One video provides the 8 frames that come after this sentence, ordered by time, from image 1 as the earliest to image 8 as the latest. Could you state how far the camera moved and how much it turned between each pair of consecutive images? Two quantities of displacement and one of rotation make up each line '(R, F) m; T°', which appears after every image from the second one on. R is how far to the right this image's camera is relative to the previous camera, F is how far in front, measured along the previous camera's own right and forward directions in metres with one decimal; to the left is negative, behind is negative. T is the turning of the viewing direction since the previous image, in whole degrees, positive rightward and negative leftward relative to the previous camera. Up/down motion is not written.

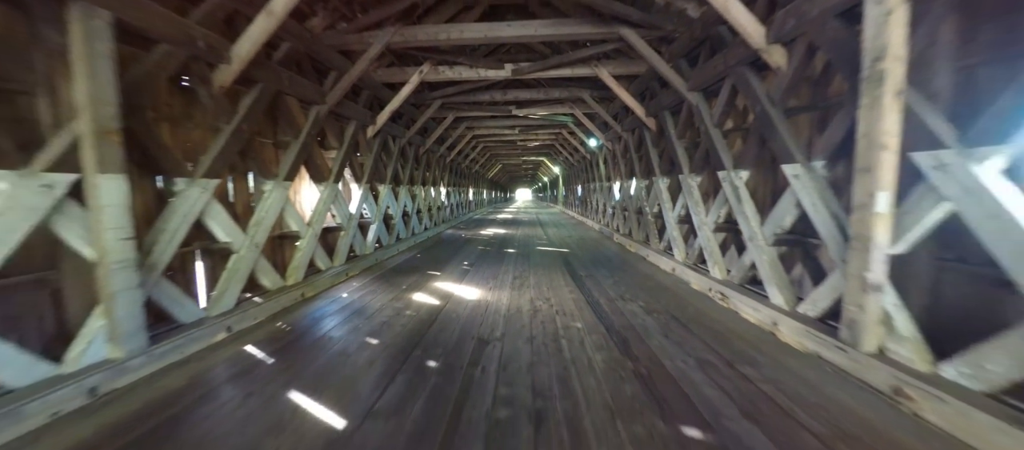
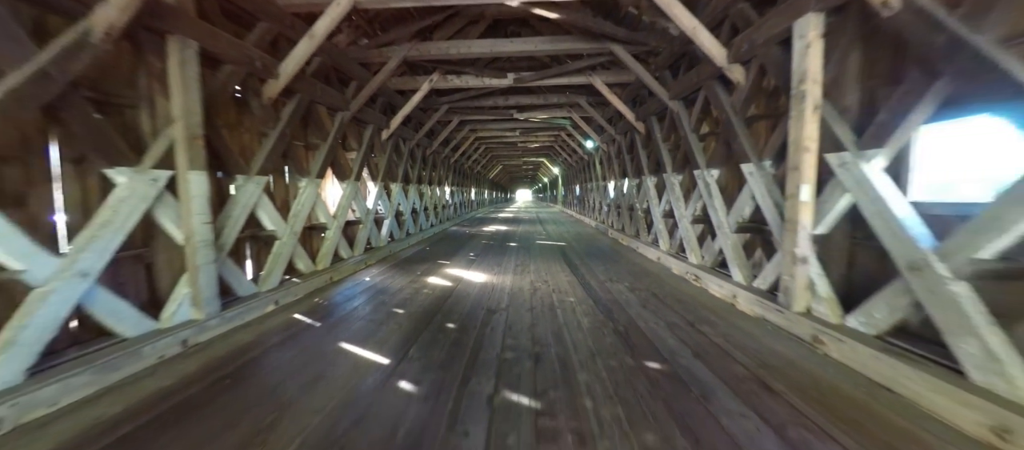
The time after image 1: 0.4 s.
(0.0, -0.4) m; 0°
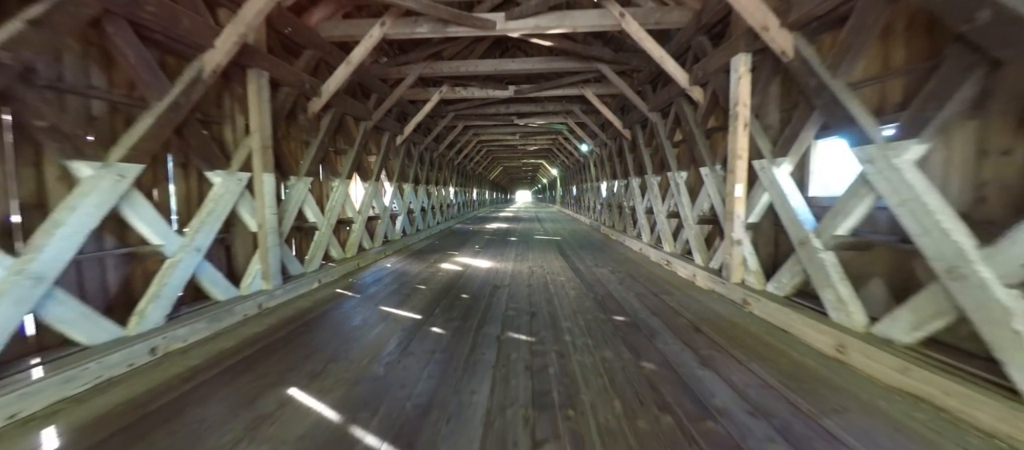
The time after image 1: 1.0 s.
(0.0, -0.5) m; 0°
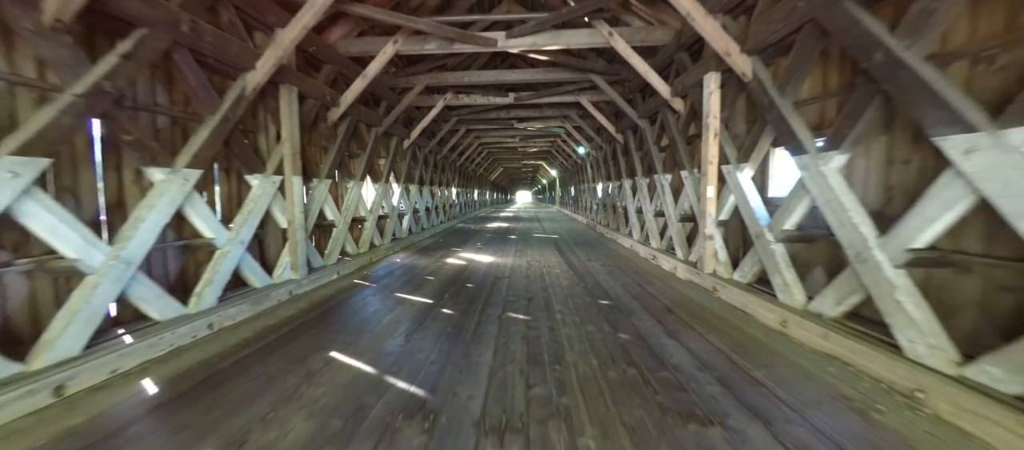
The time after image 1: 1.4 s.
(0.0, -0.3) m; 0°
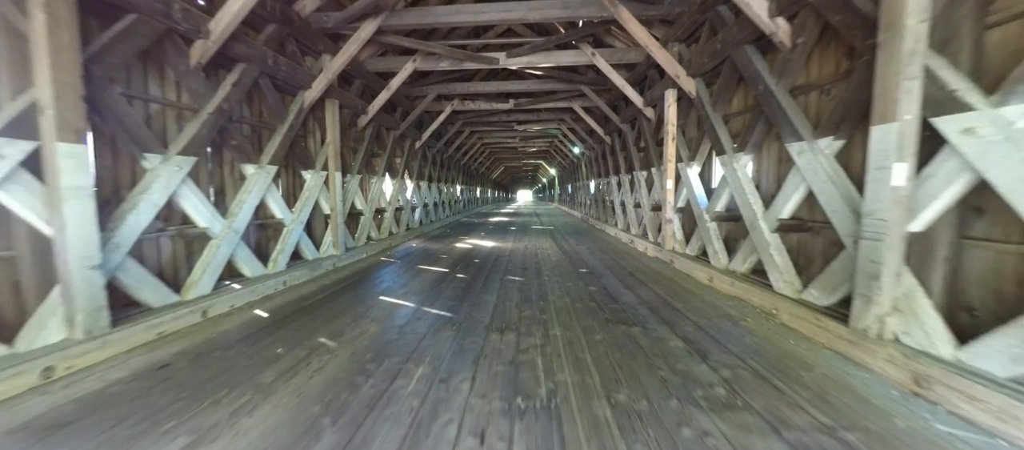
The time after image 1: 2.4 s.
(0.0, -0.7) m; 0°
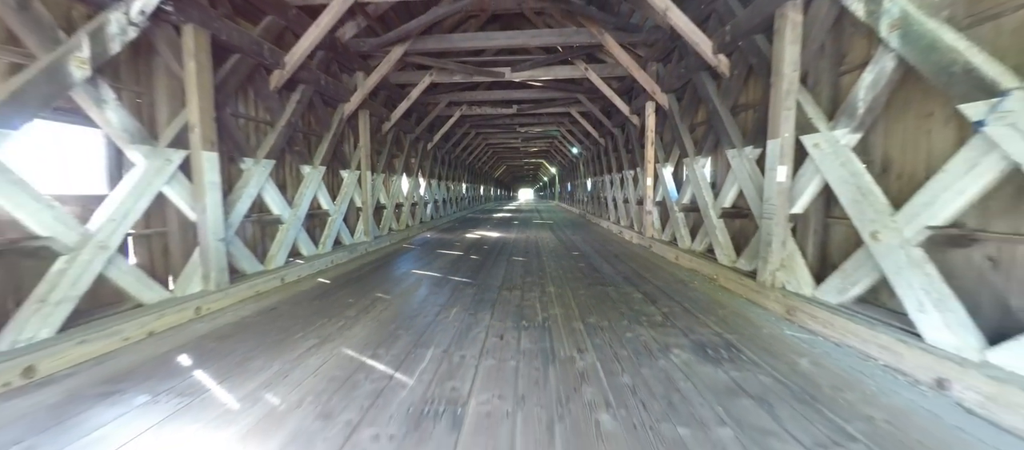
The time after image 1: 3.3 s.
(0.0, -0.6) m; 0°
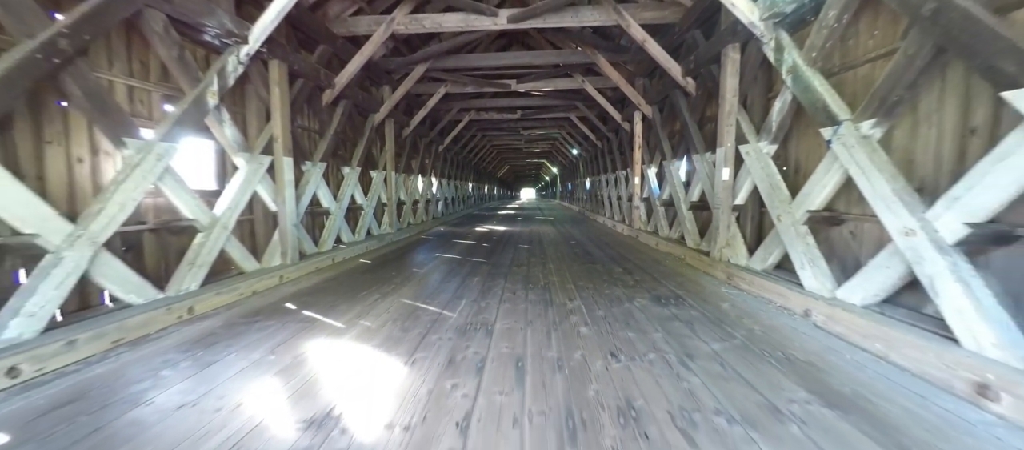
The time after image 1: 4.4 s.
(-0.1, -0.6) m; 0°
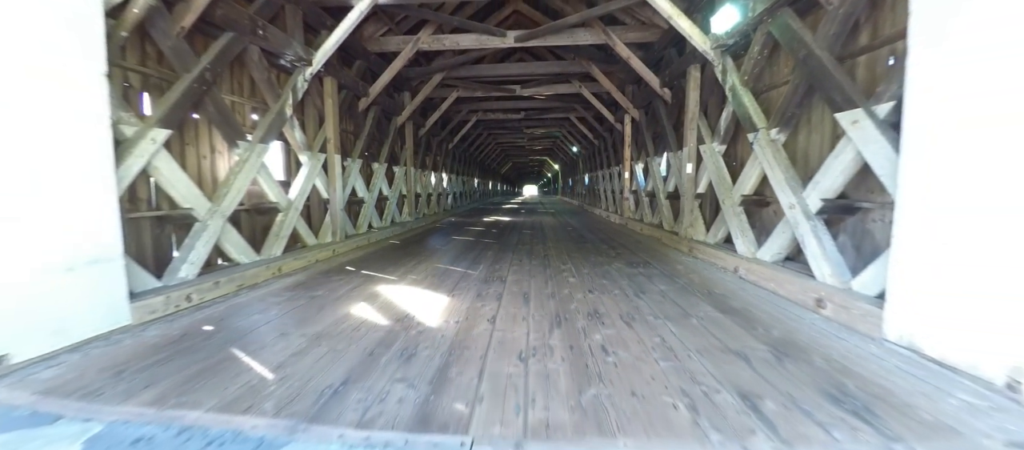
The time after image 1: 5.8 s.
(0.0, -0.7) m; 0°
